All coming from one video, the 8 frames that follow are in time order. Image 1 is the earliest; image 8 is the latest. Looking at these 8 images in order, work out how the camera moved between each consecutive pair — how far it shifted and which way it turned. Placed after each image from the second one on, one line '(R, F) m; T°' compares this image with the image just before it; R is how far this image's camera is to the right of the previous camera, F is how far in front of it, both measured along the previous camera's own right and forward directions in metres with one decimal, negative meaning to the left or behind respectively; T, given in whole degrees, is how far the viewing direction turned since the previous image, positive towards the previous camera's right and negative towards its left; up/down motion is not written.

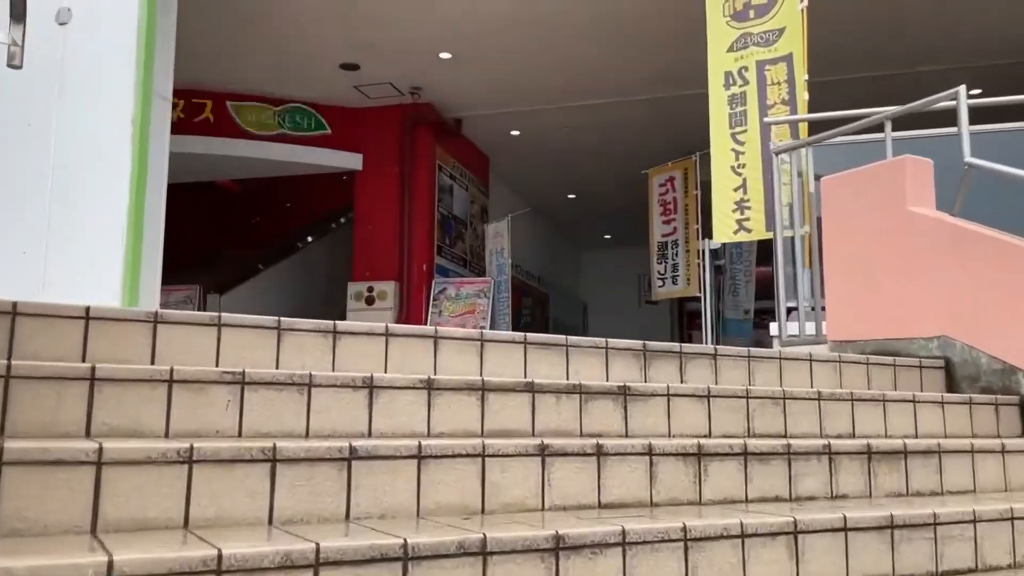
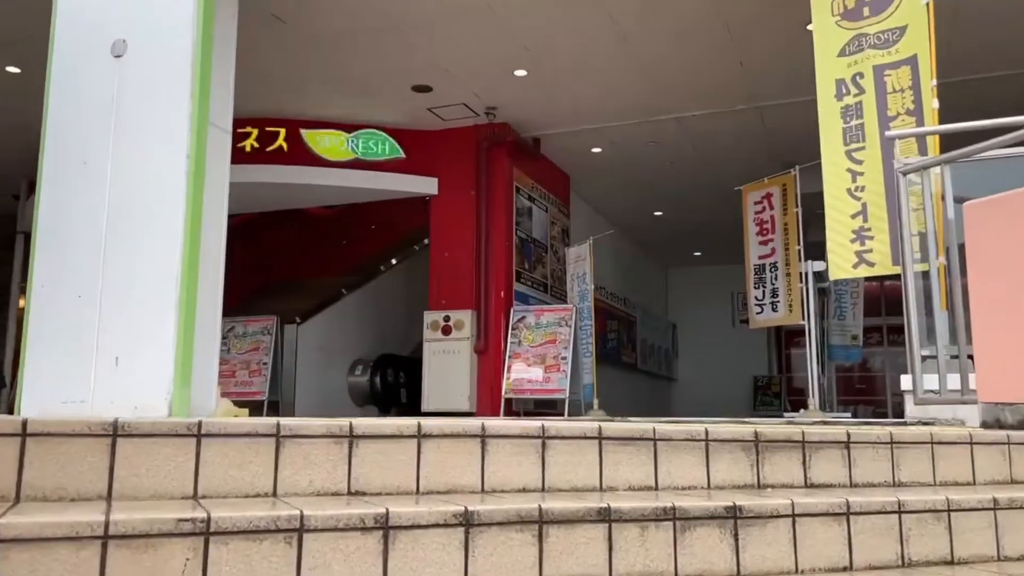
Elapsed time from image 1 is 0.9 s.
(0.0, +0.5) m; -6°
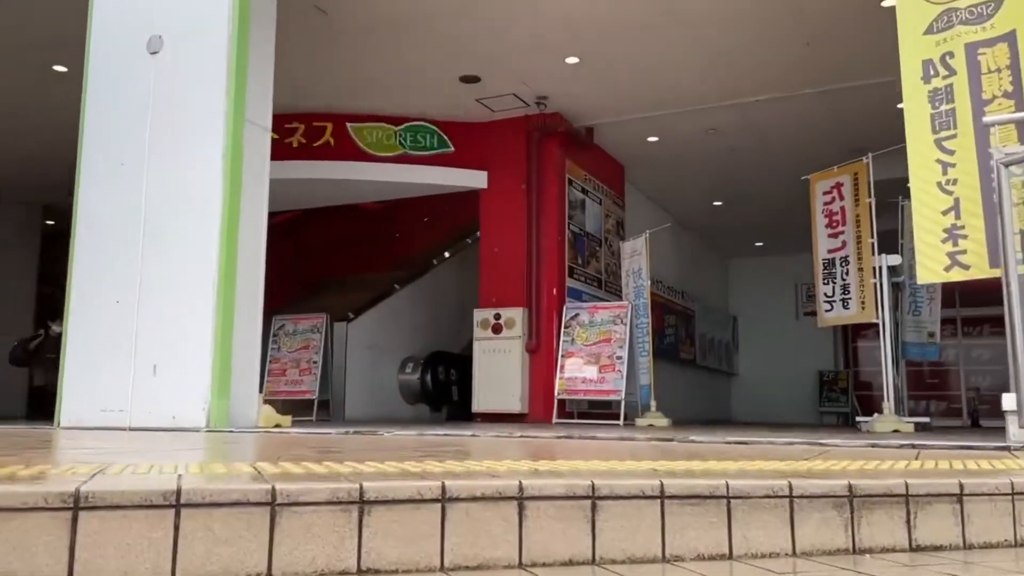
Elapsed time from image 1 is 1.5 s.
(0.0, +0.3) m; -4°
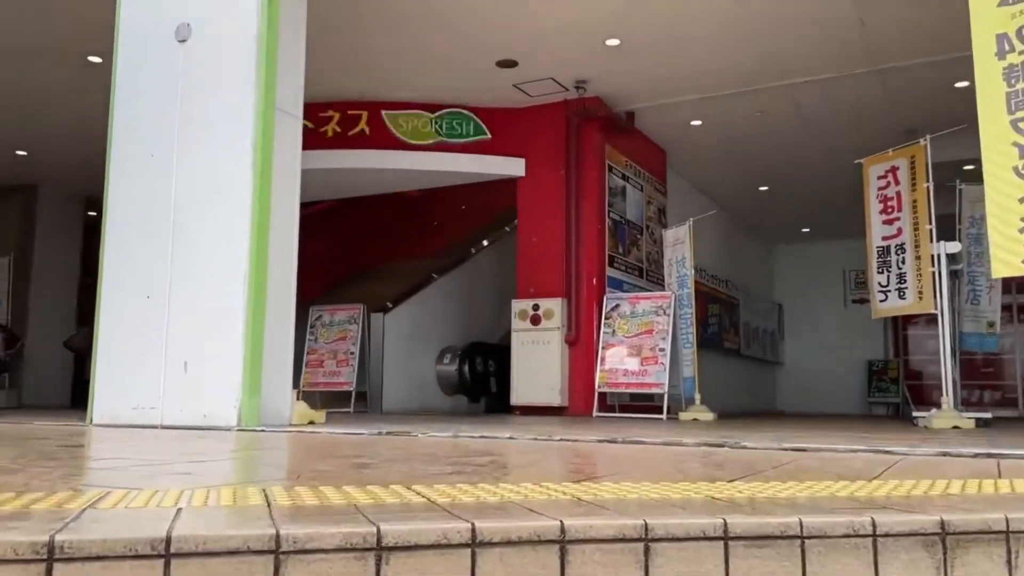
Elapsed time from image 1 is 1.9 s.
(0.0, +0.2) m; -3°
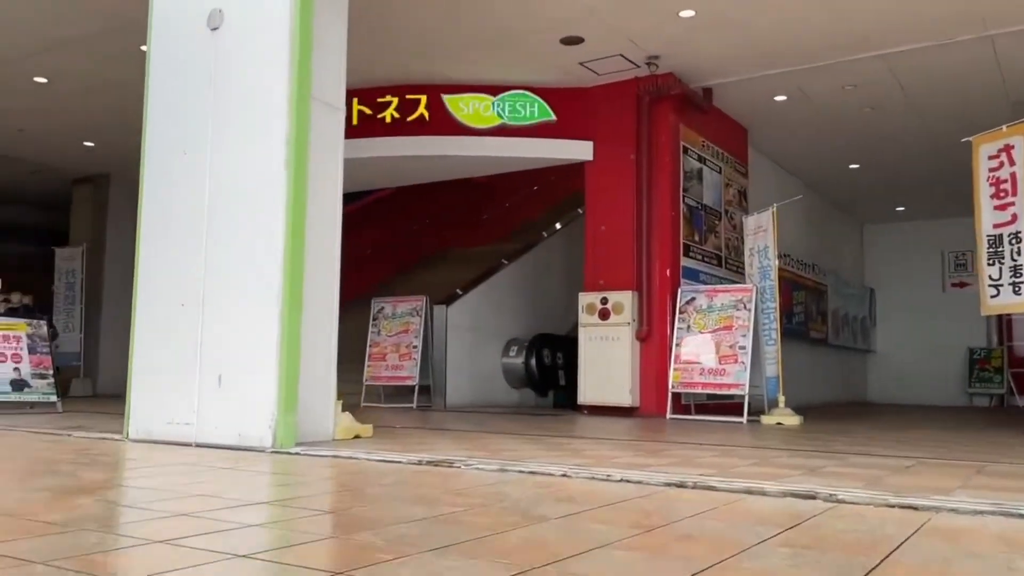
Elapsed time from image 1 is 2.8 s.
(+0.1, +0.4) m; -5°
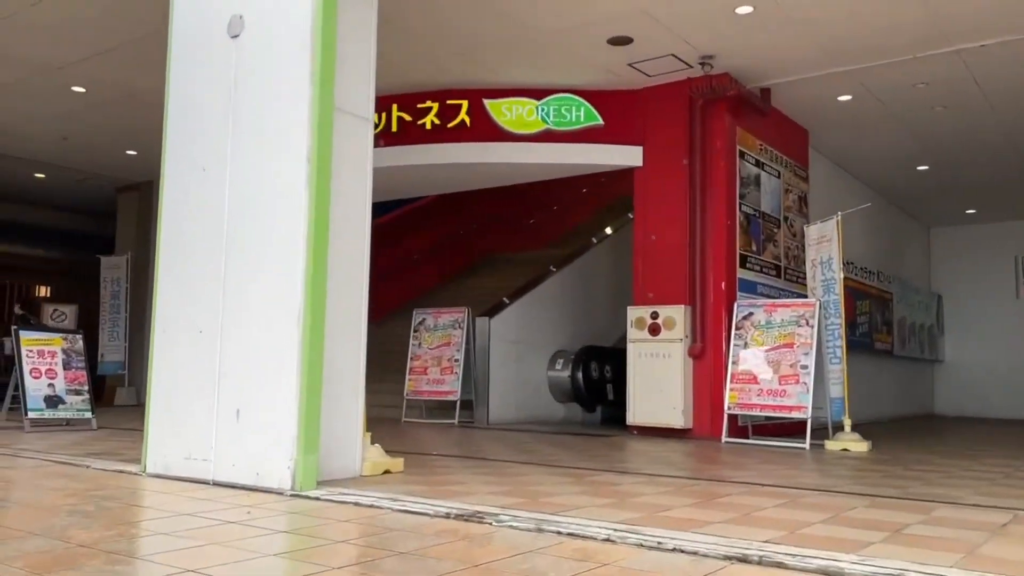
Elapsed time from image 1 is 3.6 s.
(0.0, +0.3) m; -3°
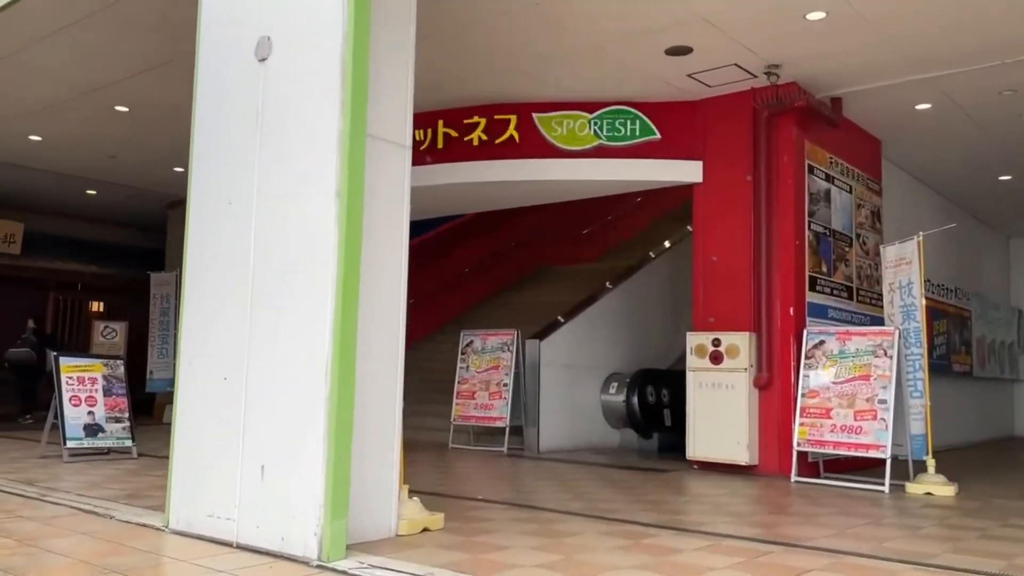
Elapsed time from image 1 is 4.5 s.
(0.0, +0.4) m; -4°
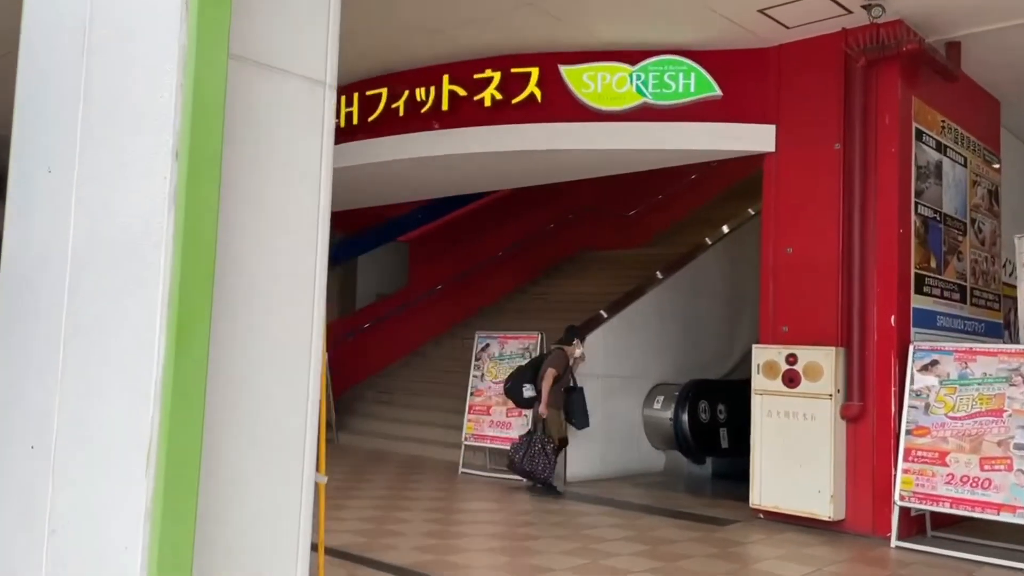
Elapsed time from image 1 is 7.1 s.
(+0.2, +1.4) m; -4°
